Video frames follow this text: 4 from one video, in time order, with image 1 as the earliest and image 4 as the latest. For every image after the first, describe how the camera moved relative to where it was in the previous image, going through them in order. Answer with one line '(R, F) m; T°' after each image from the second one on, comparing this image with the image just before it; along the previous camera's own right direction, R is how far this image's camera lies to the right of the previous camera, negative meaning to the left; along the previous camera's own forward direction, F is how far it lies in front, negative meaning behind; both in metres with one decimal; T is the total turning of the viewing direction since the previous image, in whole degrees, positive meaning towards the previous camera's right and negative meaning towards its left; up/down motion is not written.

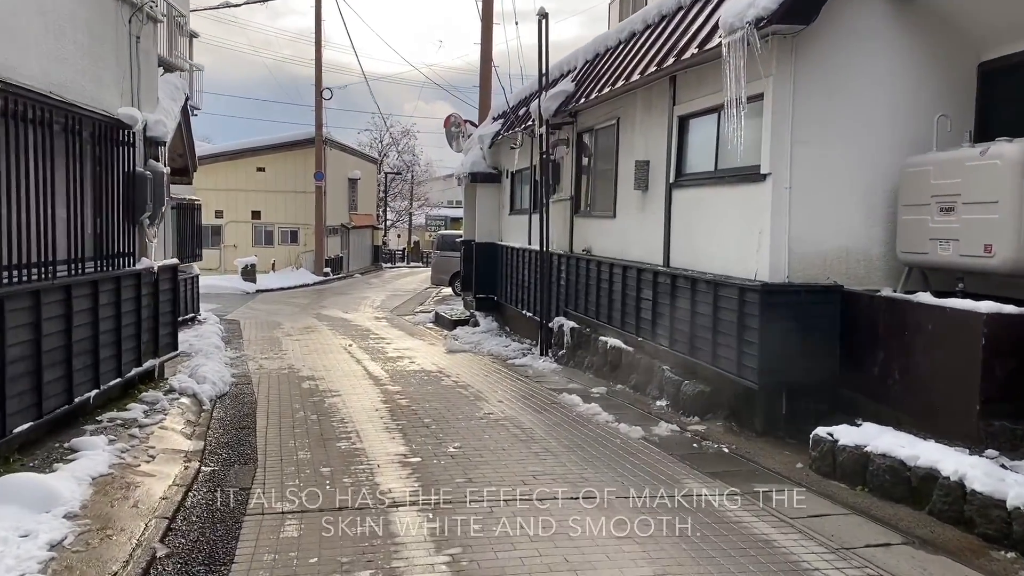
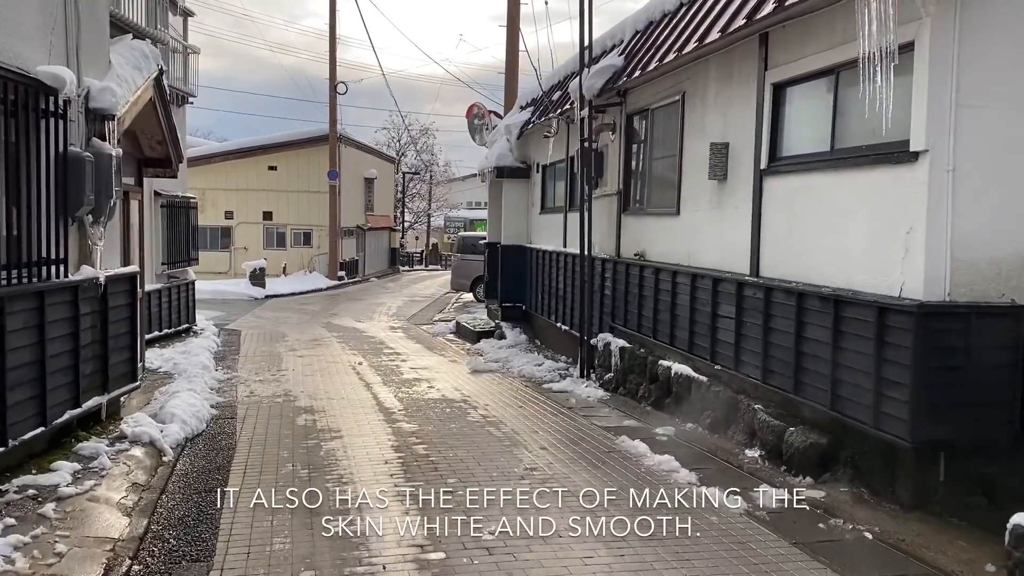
(-0.2, +1.7) m; -1°
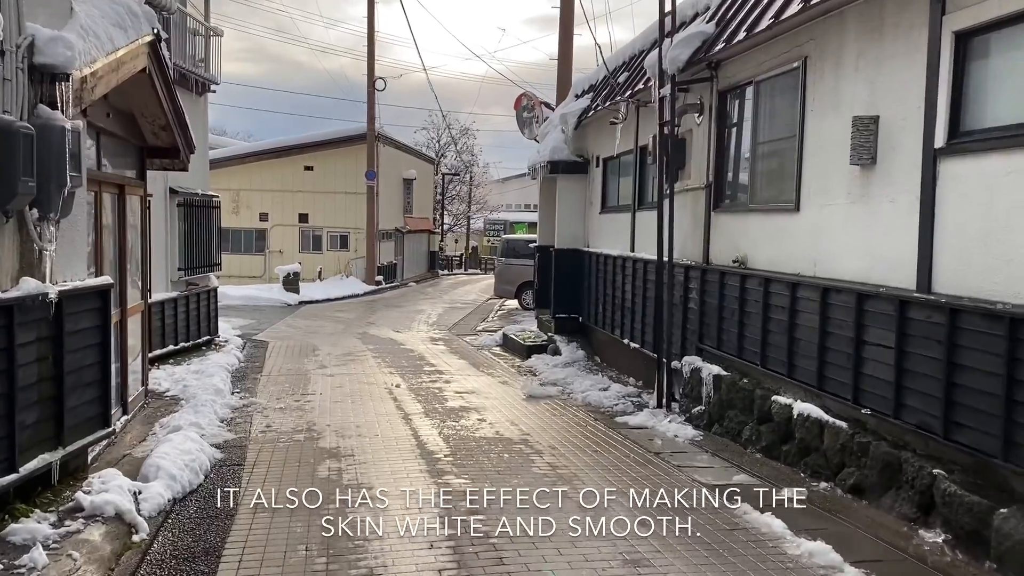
(-0.3, +1.6) m; -3°
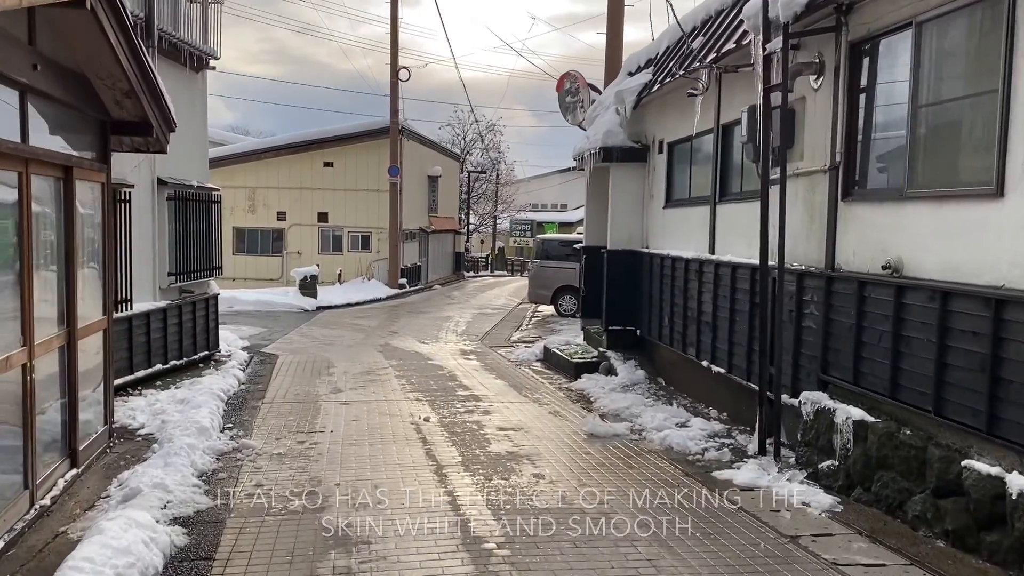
(-0.3, +1.8) m; -2°
